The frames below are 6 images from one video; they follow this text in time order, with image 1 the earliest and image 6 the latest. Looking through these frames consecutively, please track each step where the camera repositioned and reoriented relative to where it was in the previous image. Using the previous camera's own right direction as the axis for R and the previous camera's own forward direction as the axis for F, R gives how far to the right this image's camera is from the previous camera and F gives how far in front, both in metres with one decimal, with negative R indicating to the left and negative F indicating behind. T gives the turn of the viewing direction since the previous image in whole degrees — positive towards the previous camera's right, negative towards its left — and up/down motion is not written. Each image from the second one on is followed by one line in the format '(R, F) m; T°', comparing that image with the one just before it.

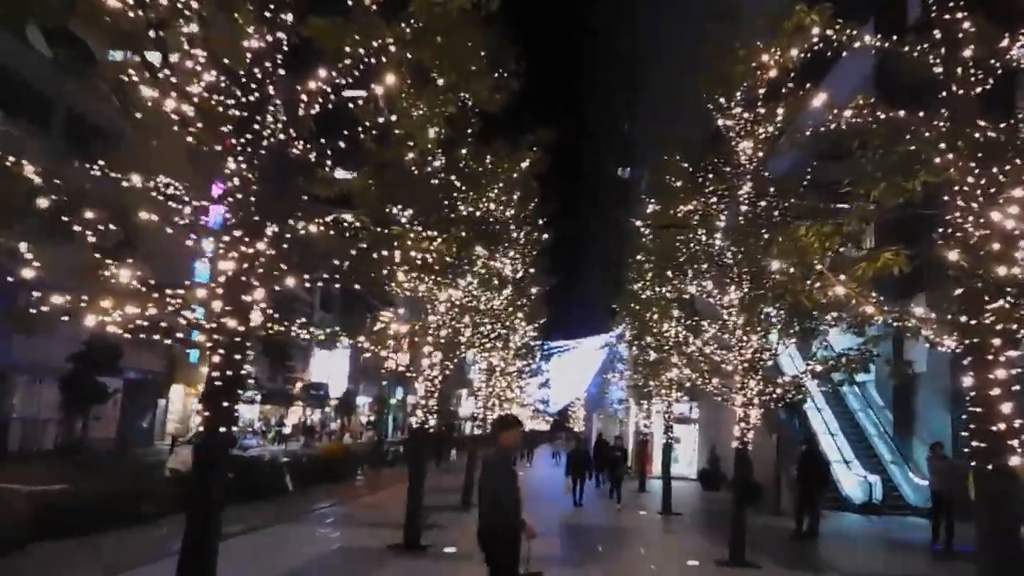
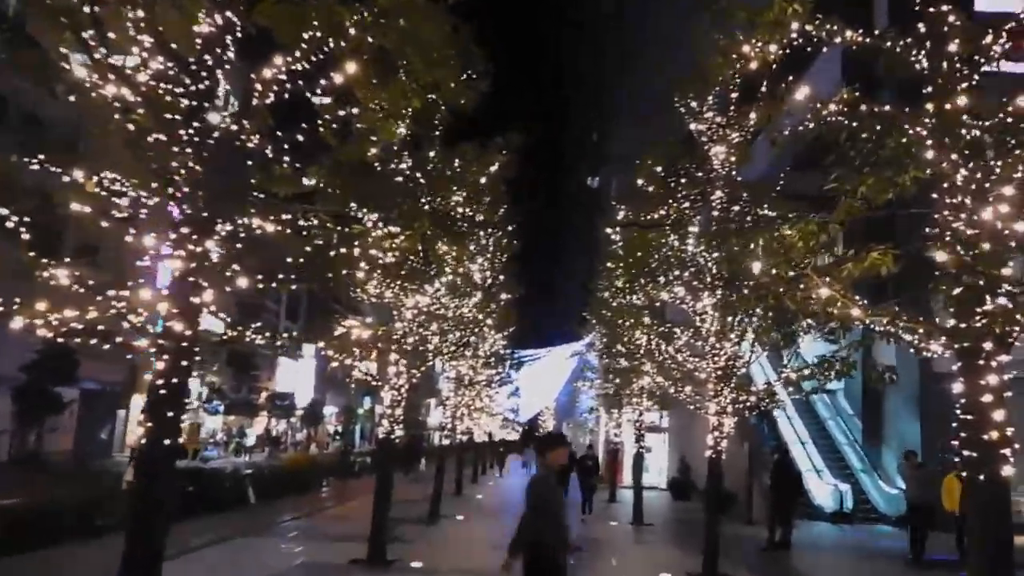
(0.0, +0.3) m; +2°
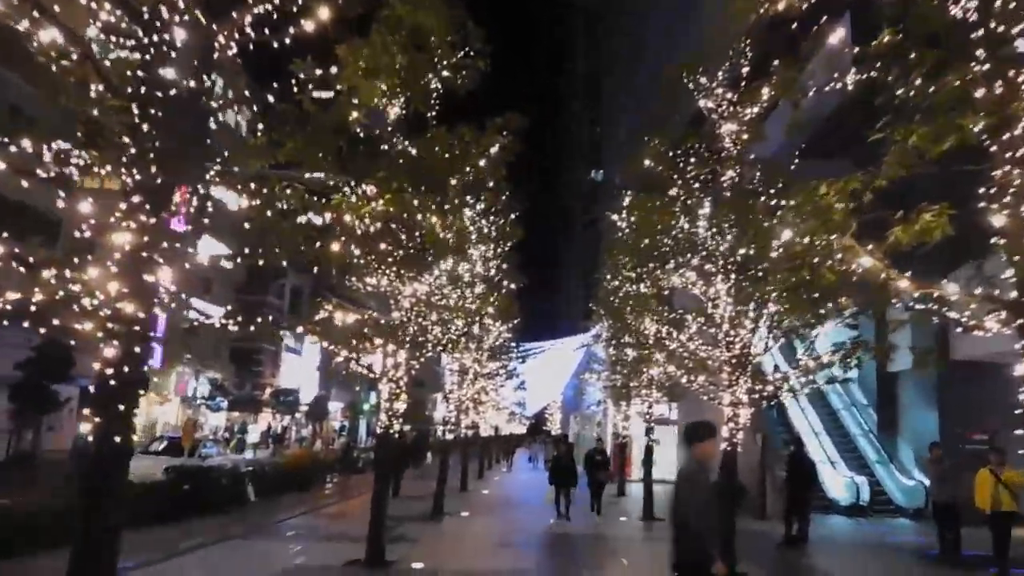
(0.0, +0.7) m; 0°
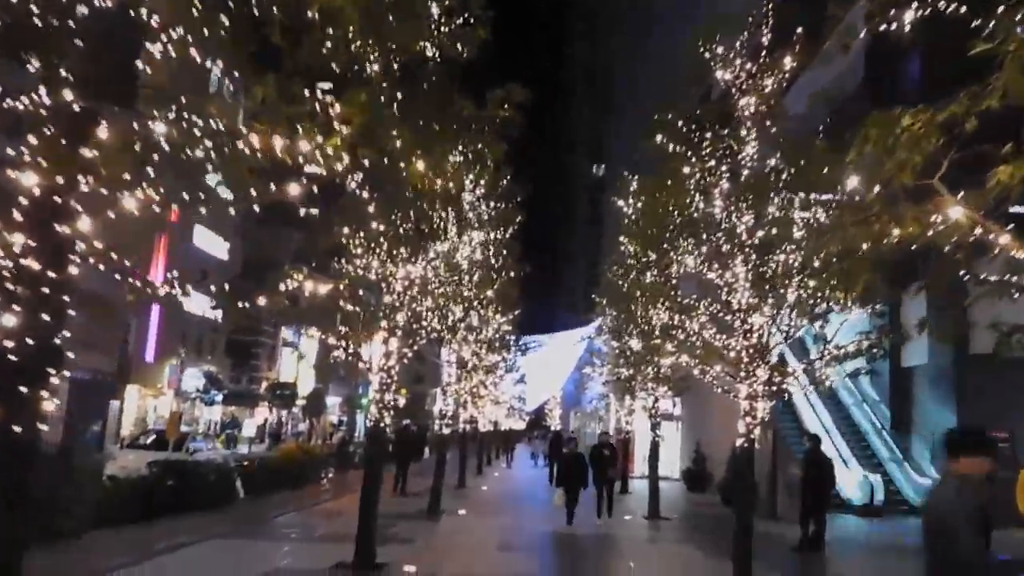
(0.0, +0.9) m; 0°
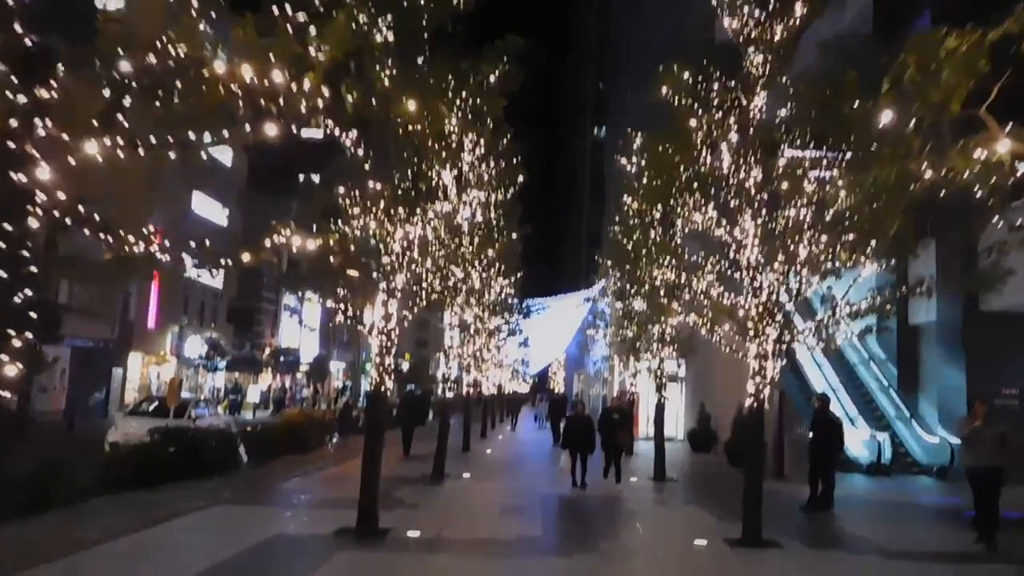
(0.0, +0.3) m; 0°
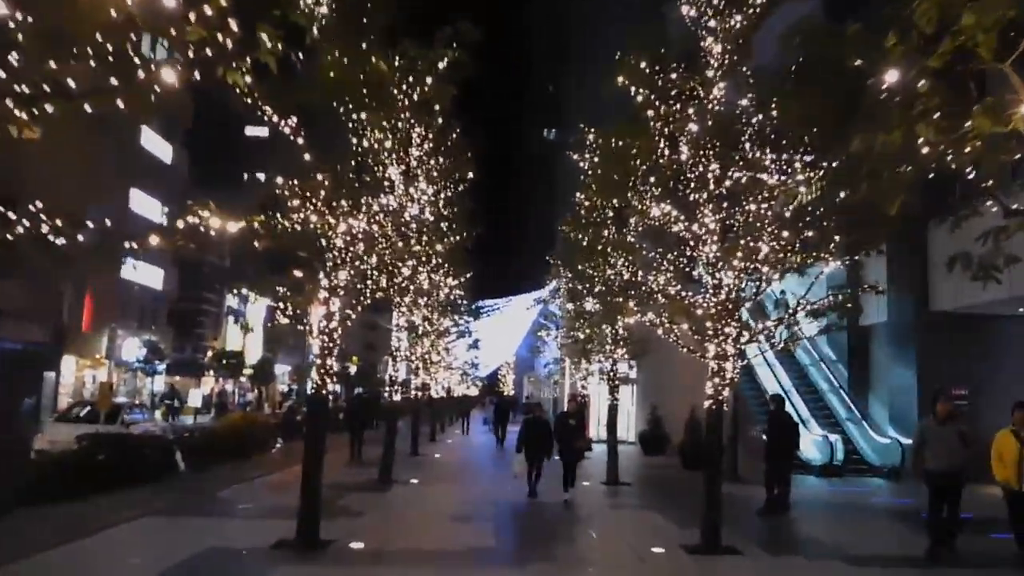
(0.0, +0.6) m; +3°
